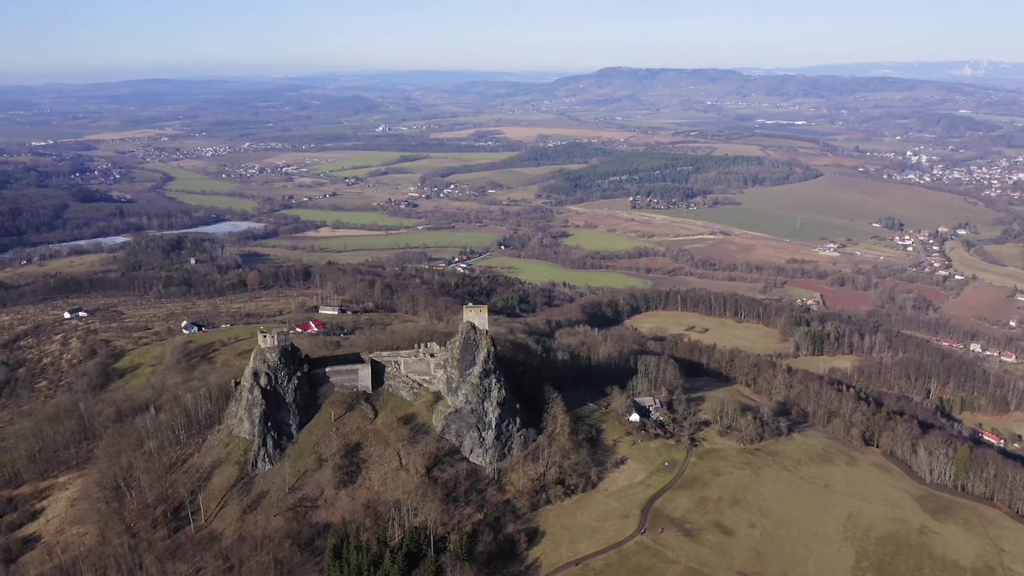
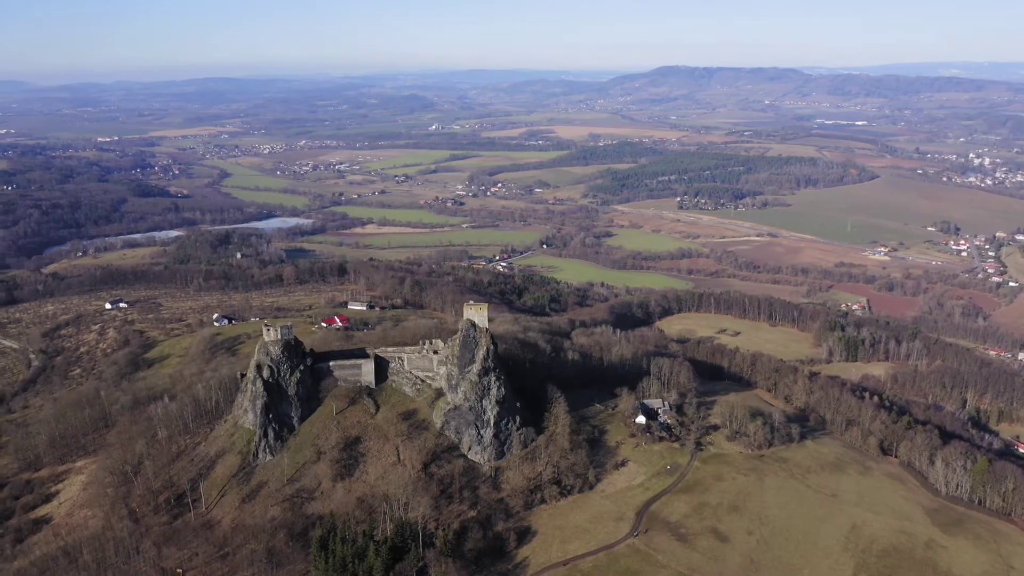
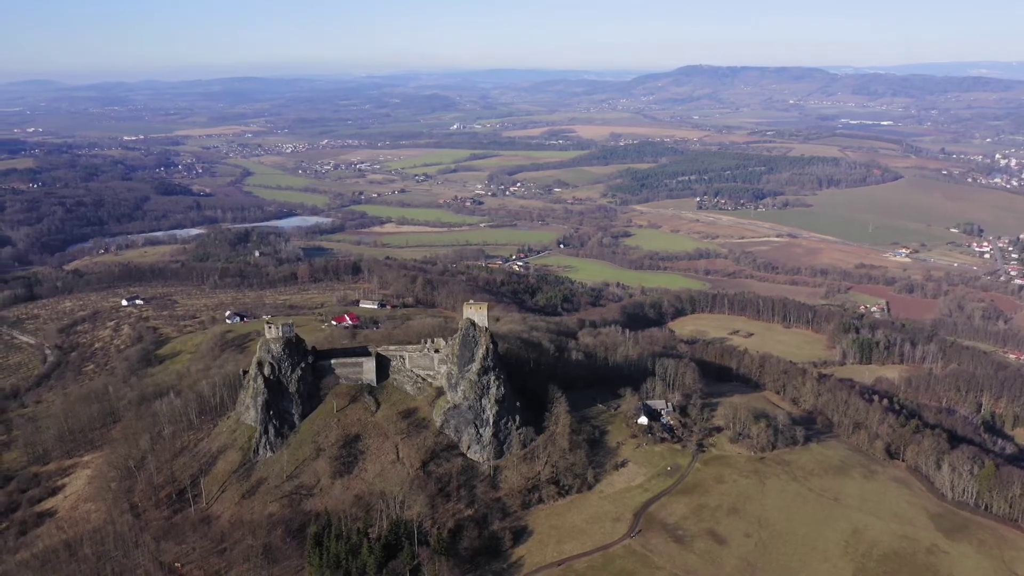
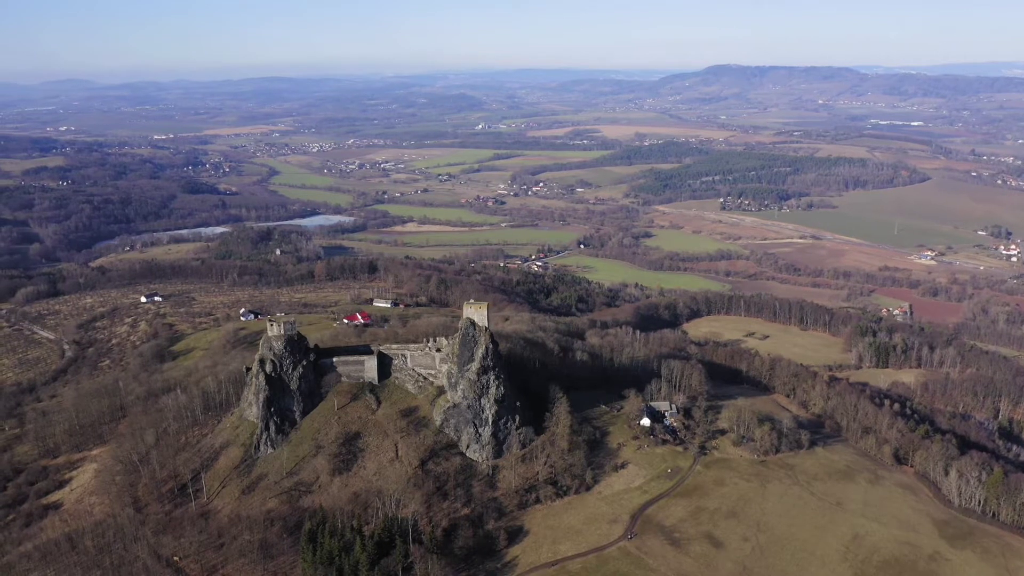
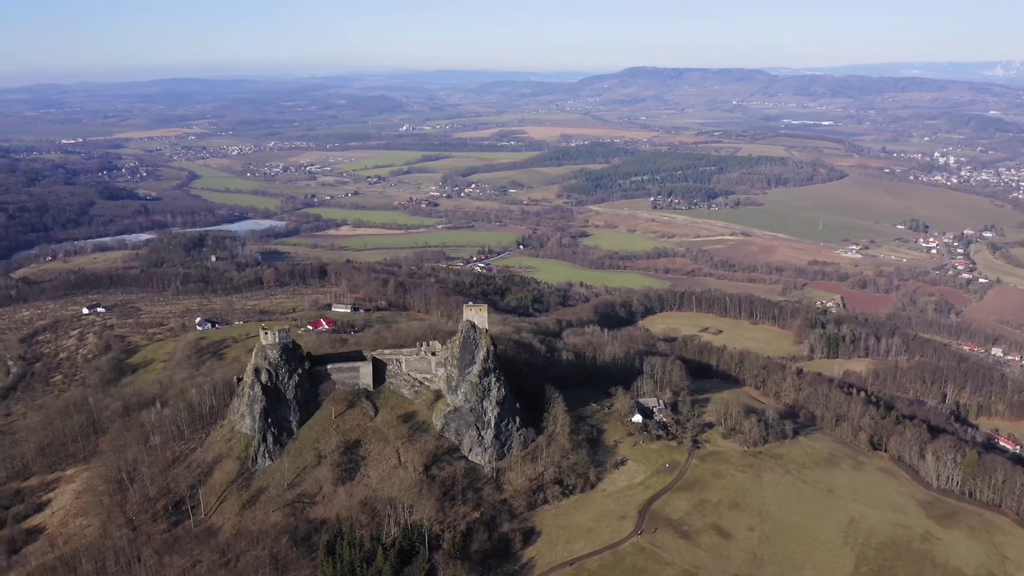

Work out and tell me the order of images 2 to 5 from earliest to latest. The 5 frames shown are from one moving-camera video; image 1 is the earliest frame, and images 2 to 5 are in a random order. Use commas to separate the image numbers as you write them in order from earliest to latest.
5, 2, 3, 4
